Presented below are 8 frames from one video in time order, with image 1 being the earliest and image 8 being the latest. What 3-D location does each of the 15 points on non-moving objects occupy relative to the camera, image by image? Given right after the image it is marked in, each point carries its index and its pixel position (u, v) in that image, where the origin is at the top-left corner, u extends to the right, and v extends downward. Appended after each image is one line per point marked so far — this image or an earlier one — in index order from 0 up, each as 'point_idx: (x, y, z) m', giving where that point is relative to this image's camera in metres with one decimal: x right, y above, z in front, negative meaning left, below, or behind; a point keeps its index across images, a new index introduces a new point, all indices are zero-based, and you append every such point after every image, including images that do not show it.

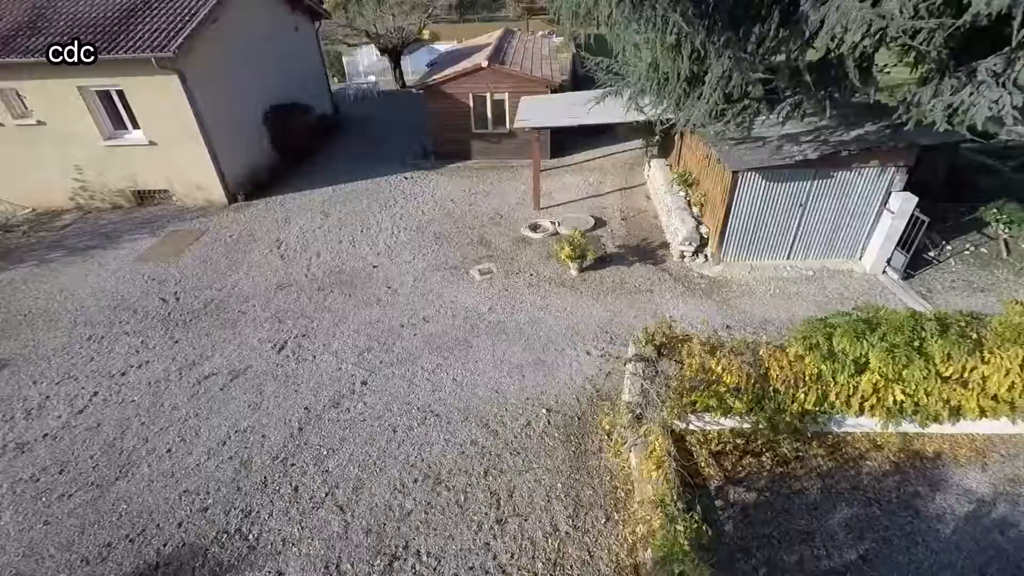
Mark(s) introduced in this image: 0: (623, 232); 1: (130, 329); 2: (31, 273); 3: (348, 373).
0: (+2.9, +1.4, +12.3) m
1: (-7.9, -0.8, +9.8) m
2: (-11.9, +0.3, +11.8) m
3: (-2.9, -1.5, +8.5) m
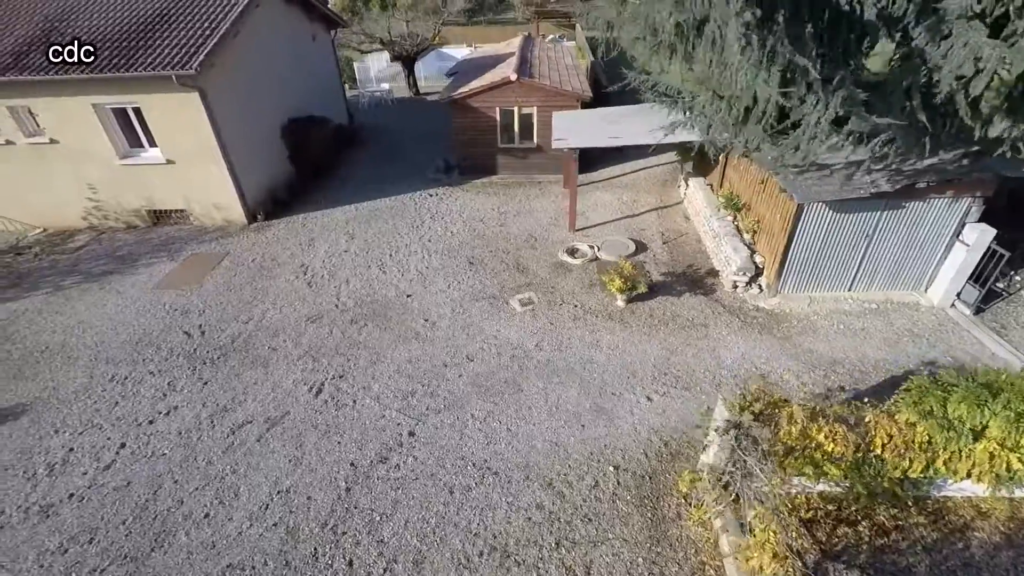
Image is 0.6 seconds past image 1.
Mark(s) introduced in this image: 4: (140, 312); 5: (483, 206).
0: (+3.8, +0.7, +11.7) m
1: (-6.9, -1.6, +9.2) m
2: (-11.0, -0.4, +11.2) m
3: (-2.0, -2.2, +8.0) m
4: (-8.4, -0.6, +10.7) m
5: (-0.9, +2.6, +14.9) m
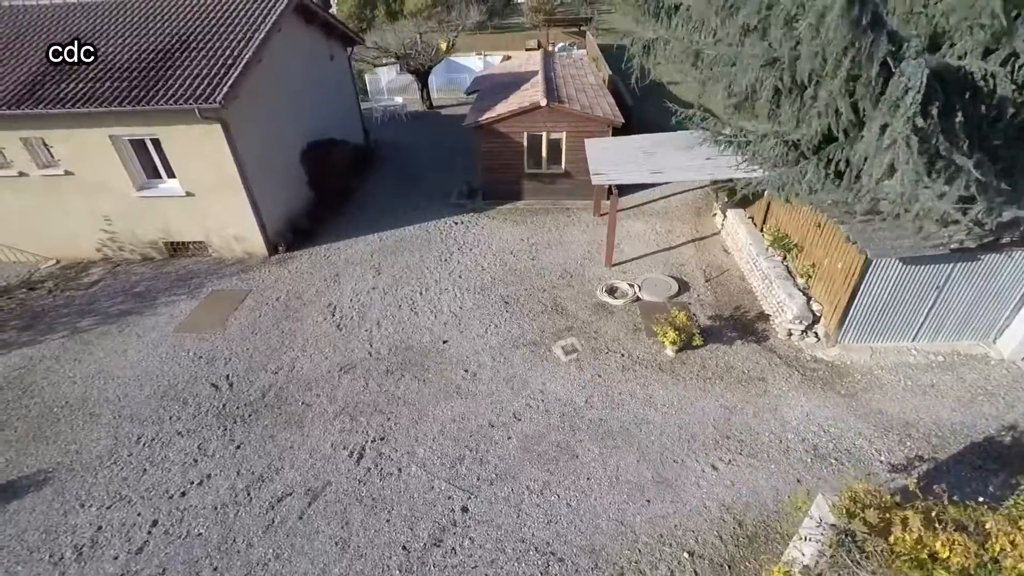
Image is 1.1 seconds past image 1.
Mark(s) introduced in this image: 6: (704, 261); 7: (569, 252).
0: (+4.7, -0.3, +11.2) m
1: (-6.0, -2.6, +8.7) m
2: (-10.1, -1.4, +10.7) m
3: (-1.1, -3.2, +7.4) m
4: (-7.5, -1.6, +10.2) m
5: (0.0, +1.6, +14.3) m
6: (+5.1, +0.7, +12.6) m
7: (+1.6, +1.0, +13.4) m
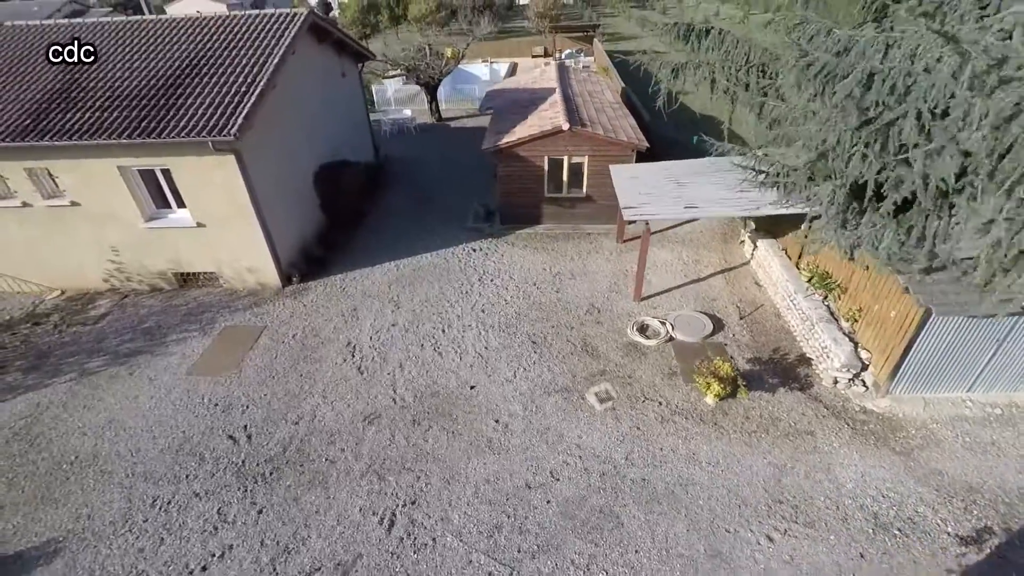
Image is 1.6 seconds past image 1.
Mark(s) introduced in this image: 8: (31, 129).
0: (+5.4, -1.2, +10.8) m
1: (-5.4, -3.5, +8.2) m
2: (-9.4, -2.3, +10.2) m
3: (-0.4, -4.1, +7.0) m
4: (-6.9, -2.5, +9.7) m
5: (+0.6, +0.7, +13.9) m
6: (+5.7, -0.2, +12.2) m
7: (+2.2, +0.1, +12.9) m
8: (-11.0, +3.7, +10.9) m
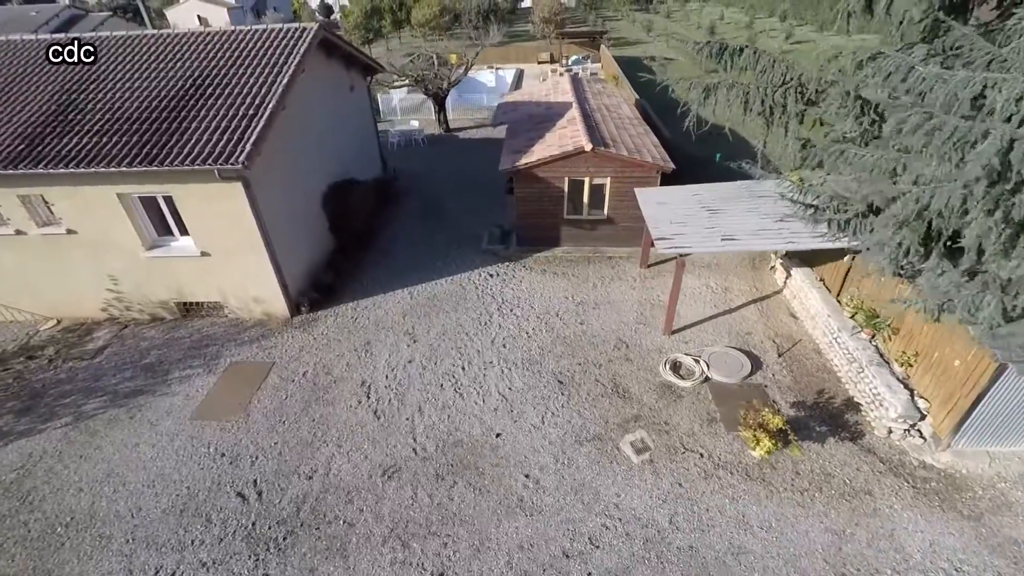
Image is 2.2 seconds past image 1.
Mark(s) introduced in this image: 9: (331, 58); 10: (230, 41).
0: (+5.9, -2.0, +10.1) m
1: (-4.8, -4.2, +7.5) m
2: (-8.9, -3.1, +9.5) m
3: (+0.1, -4.9, +6.3) m
4: (-6.3, -3.3, +9.0) m
5: (+1.2, -0.1, +13.2) m
6: (+6.3, -1.0, +11.5) m
7: (+2.8, -0.7, +12.2) m
8: (-10.5, +2.9, +10.2) m
9: (-5.6, +7.2, +14.8) m
10: (-7.6, +6.7, +12.9) m
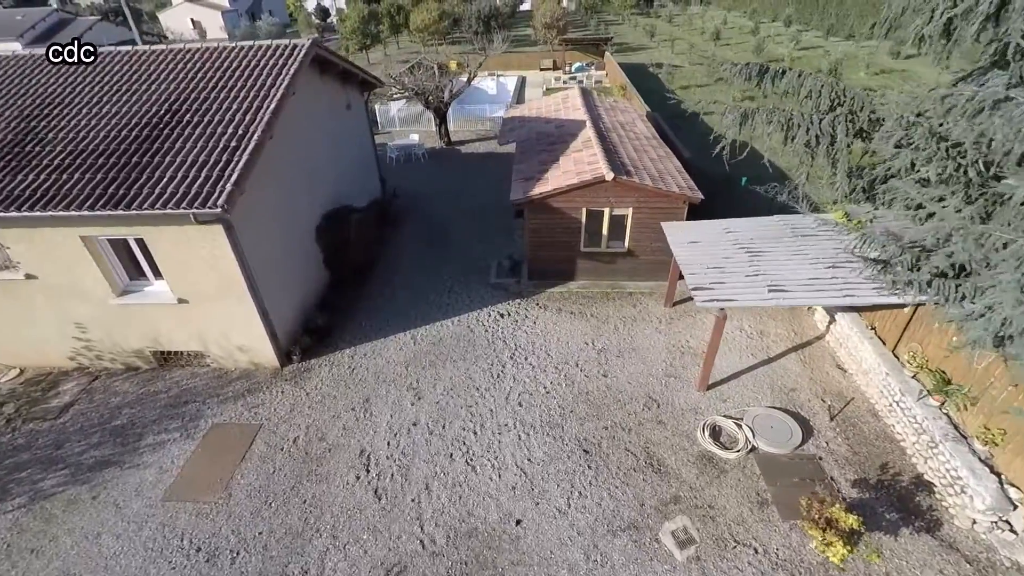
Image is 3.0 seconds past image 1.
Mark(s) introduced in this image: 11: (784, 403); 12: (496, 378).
0: (+6.3, -3.1, +8.9) m
1: (-4.4, -5.3, +6.2) m
2: (-8.5, -4.2, +8.2) m
3: (+0.5, -6.0, +5.0) m
4: (-5.9, -4.4, +7.7) m
5: (+1.5, -1.2, +12.0) m
6: (+6.7, -2.1, +10.3) m
7: (+3.1, -1.8, +11.0) m
8: (-10.1, +1.8, +8.9) m
9: (-5.3, +6.0, +13.5) m
10: (-7.2, +5.6, +11.6) m
11: (+5.7, -2.4, +9.9) m
12: (-0.4, -2.0, +10.8) m
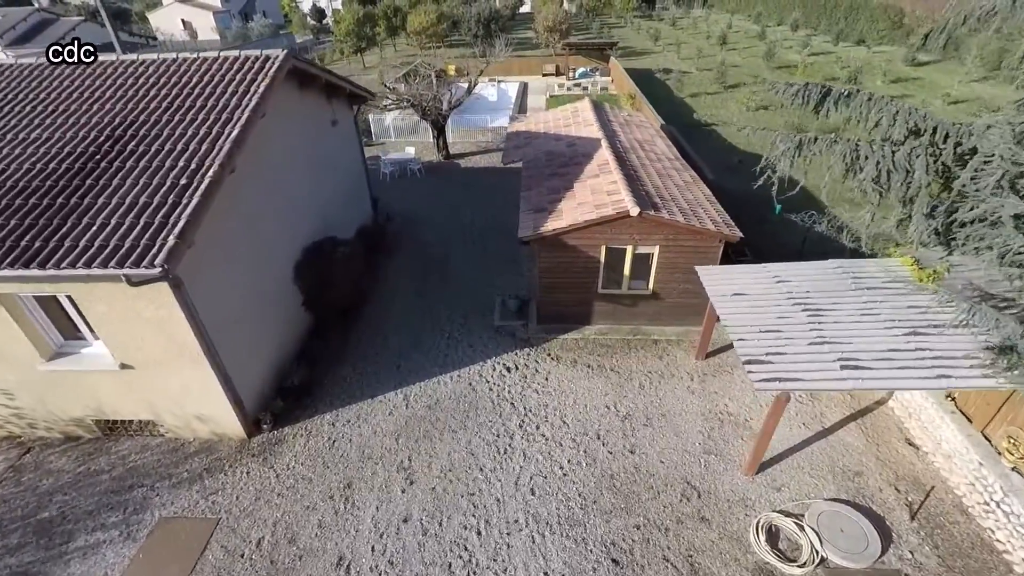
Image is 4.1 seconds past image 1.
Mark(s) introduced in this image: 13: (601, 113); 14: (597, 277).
0: (+6.5, -4.2, +7.2) m
1: (-4.2, -6.5, +4.5) m
2: (-8.3, -5.3, +6.4) m
3: (+0.7, -7.2, +3.3) m
4: (-5.7, -5.5, +6.0) m
5: (+1.7, -2.4, +10.3) m
6: (+6.9, -3.2, +8.6) m
7: (+3.3, -3.0, +9.3) m
8: (-9.9, +0.6, +7.1) m
9: (-5.1, +4.9, +11.8) m
10: (-7.0, +4.4, +9.8) m
11: (+5.9, -3.5, +8.2) m
12: (-0.2, -3.2, +9.1) m
13: (+3.2, +6.2, +17.0) m
14: (+2.0, +0.3, +11.5) m
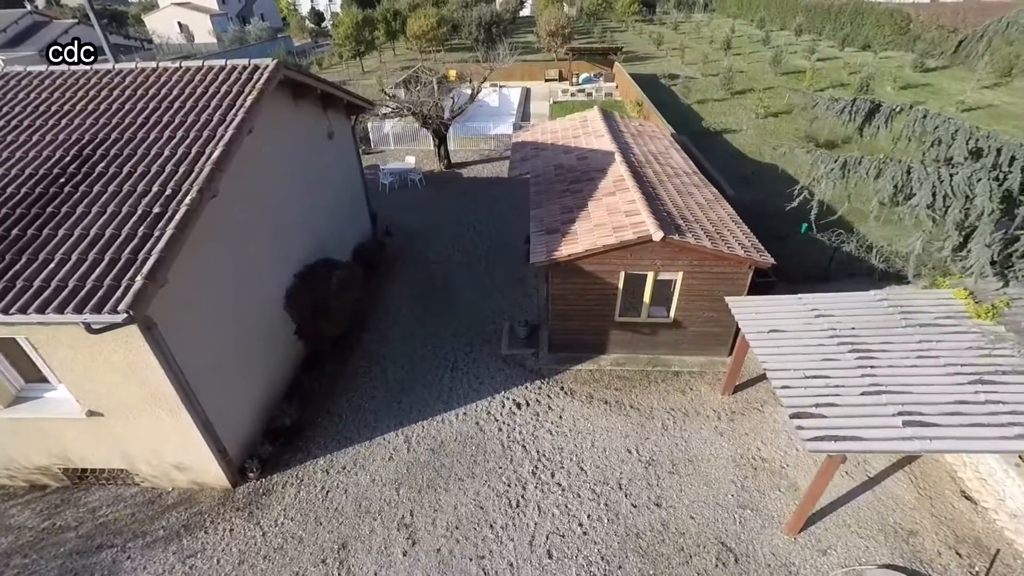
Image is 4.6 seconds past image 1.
0: (+6.7, -4.8, +6.3) m
1: (-4.0, -7.1, +3.5) m
2: (-8.1, -5.9, +5.4) m
3: (+1.0, -7.7, +2.4) m
4: (-5.5, -6.1, +5.1) m
5: (+1.9, -3.0, +9.4) m
6: (+7.1, -3.9, +7.7) m
7: (+3.6, -3.6, +8.4) m
8: (-9.6, 0.0, +6.2) m
9: (-4.9, +4.3, +10.9) m
10: (-6.8, +3.8, +9.0) m
11: (+6.1, -4.2, +7.3) m
12: (+0.1, -3.8, +8.2) m
13: (+3.4, +5.6, +16.1) m
14: (+2.3, -0.4, +10.6) m
